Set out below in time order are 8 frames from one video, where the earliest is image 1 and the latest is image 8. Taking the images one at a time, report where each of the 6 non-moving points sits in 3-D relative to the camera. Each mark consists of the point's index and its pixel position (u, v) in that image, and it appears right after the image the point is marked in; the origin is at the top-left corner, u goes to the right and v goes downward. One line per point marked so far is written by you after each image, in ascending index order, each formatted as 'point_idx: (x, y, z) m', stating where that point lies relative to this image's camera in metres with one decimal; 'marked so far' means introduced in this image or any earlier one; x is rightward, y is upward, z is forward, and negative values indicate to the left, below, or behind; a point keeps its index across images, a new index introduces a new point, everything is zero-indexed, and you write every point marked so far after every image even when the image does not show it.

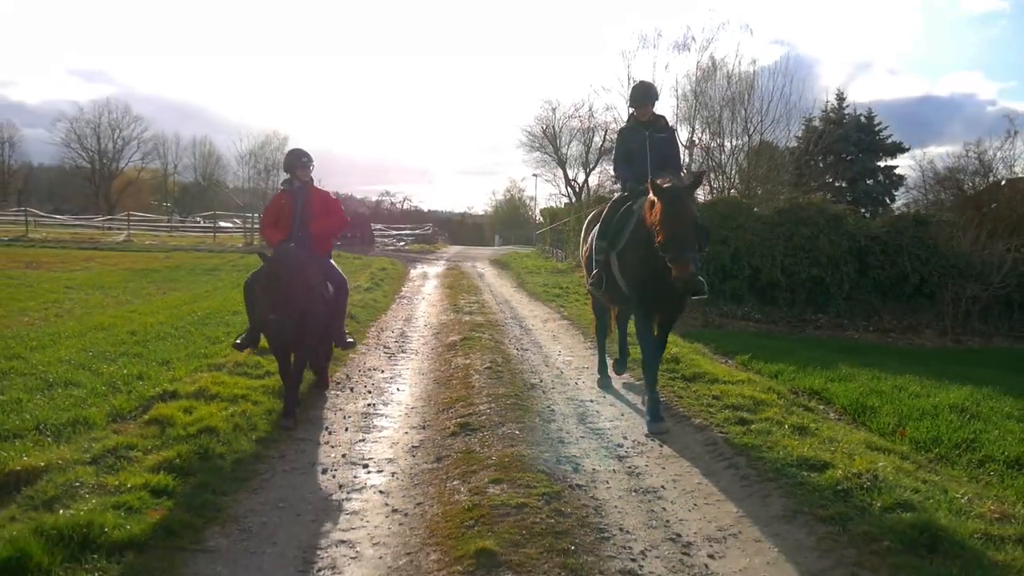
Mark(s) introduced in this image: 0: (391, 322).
0: (-2.5, -0.7, +14.7) m
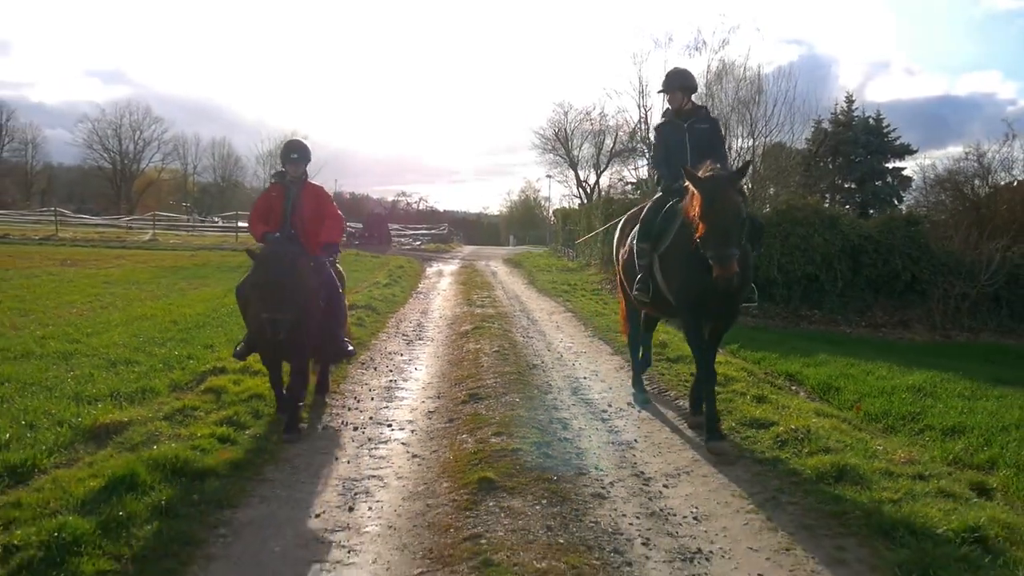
0: (-2.3, -0.6, +15.9) m
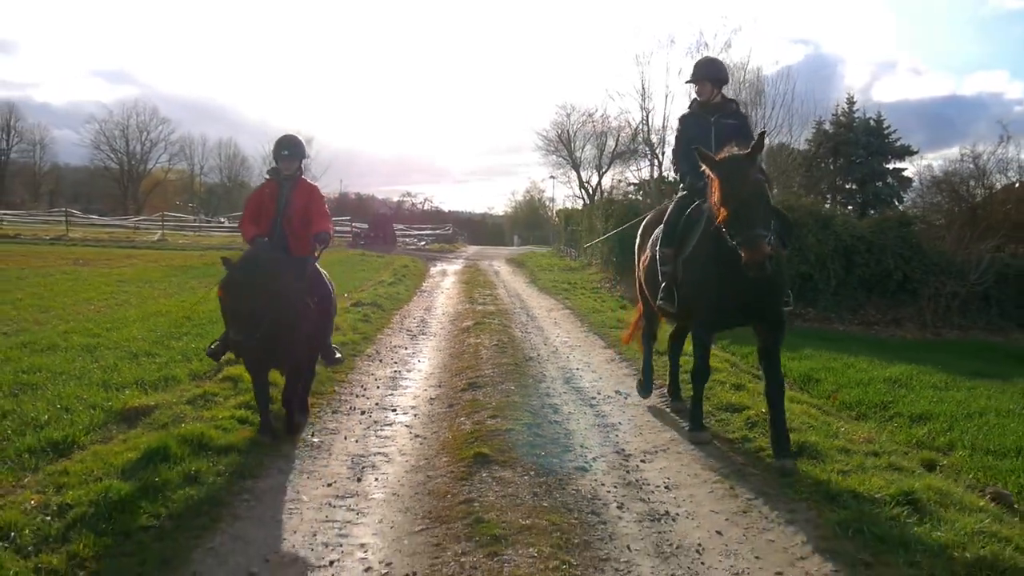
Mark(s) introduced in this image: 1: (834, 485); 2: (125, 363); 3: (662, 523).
0: (-2.3, -0.5, +16.5) m
1: (+2.4, -1.4, +5.1) m
2: (-5.6, -1.1, +10.1) m
3: (+1.0, -1.6, +4.8) m
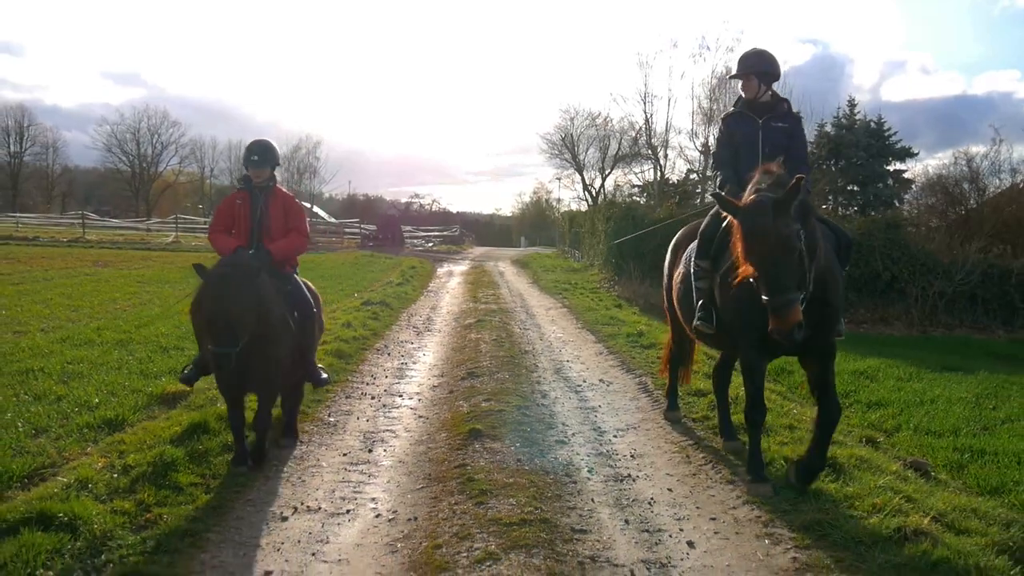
0: (-2.3, -0.5, +17.4) m
1: (+2.2, -1.4, +6.1) m
2: (-5.6, -1.1, +11.1) m
3: (+0.9, -1.6, +5.7) m
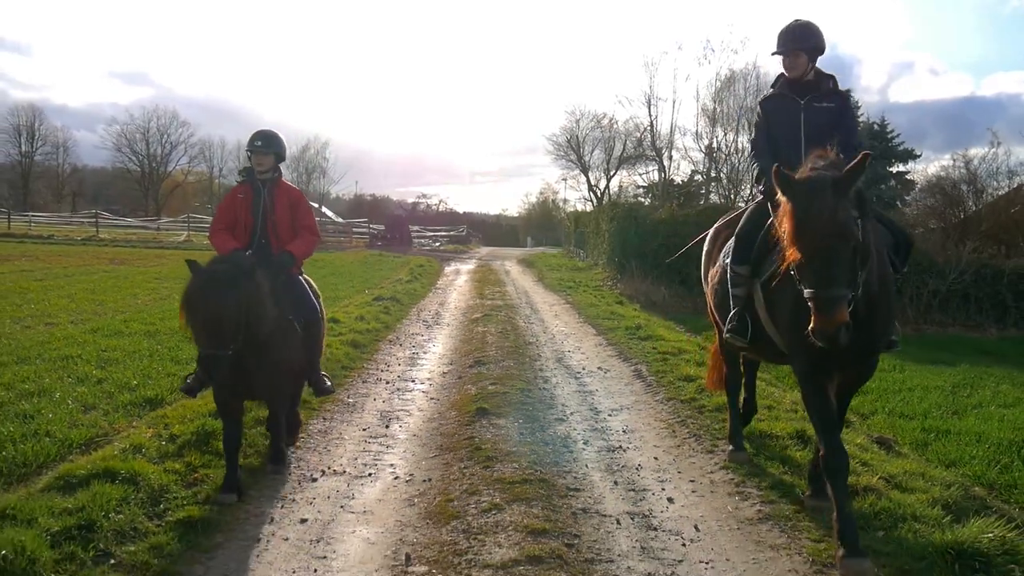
0: (-2.2, -0.4, +18.1) m
1: (+2.3, -1.3, +6.7) m
2: (-5.5, -1.0, +11.8) m
3: (+0.9, -1.5, +6.4) m
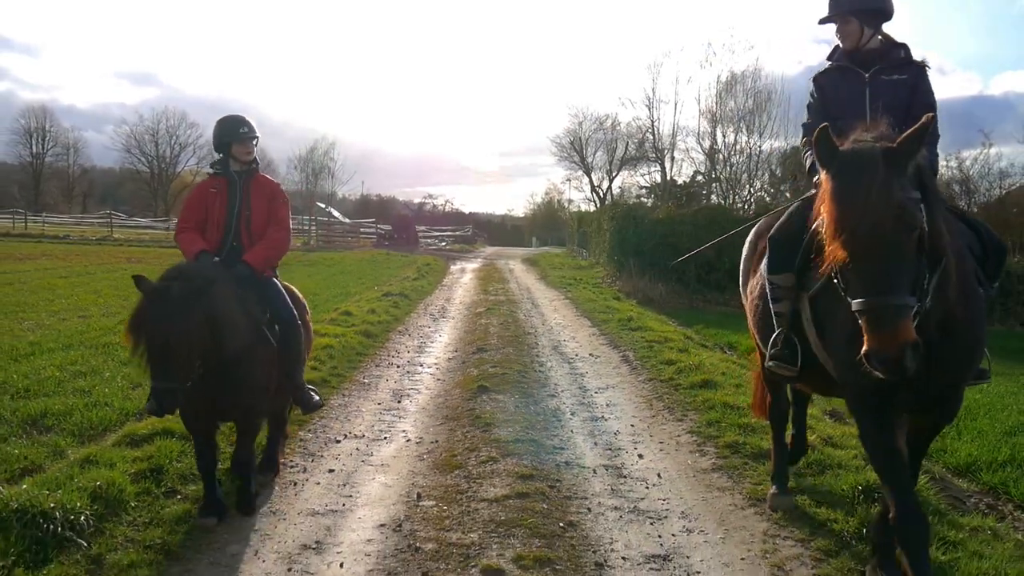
0: (-2.1, -0.3, +19.1) m
1: (+2.2, -1.2, +7.7) m
2: (-5.5, -0.9, +12.8) m
3: (+0.9, -1.4, +7.4) m
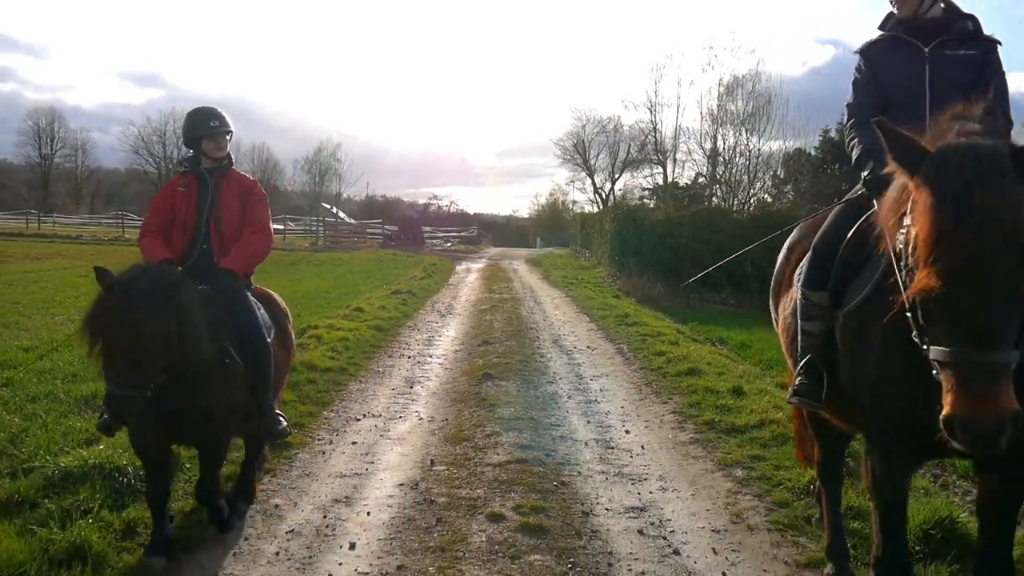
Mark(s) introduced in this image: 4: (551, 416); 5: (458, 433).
0: (-2.0, -0.3, +20.0) m
1: (+2.3, -1.2, +8.5) m
2: (-5.5, -0.8, +13.7) m
3: (+0.9, -1.3, +8.2) m
4: (+0.4, -1.4, +7.6) m
5: (-0.5, -1.5, +7.0) m
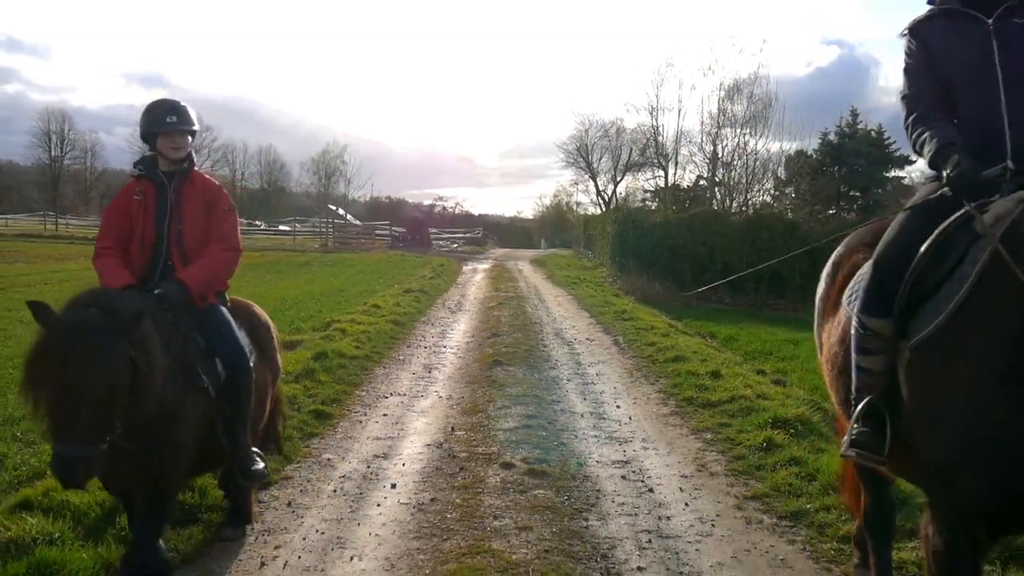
0: (-1.9, -0.2, +21.2) m
1: (+2.4, -1.1, +9.6) m
2: (-5.3, -0.8, +14.9) m
3: (+1.0, -1.3, +9.4) m
4: (+0.5, -1.3, +8.8) m
5: (-0.5, -1.4, +8.2) m
